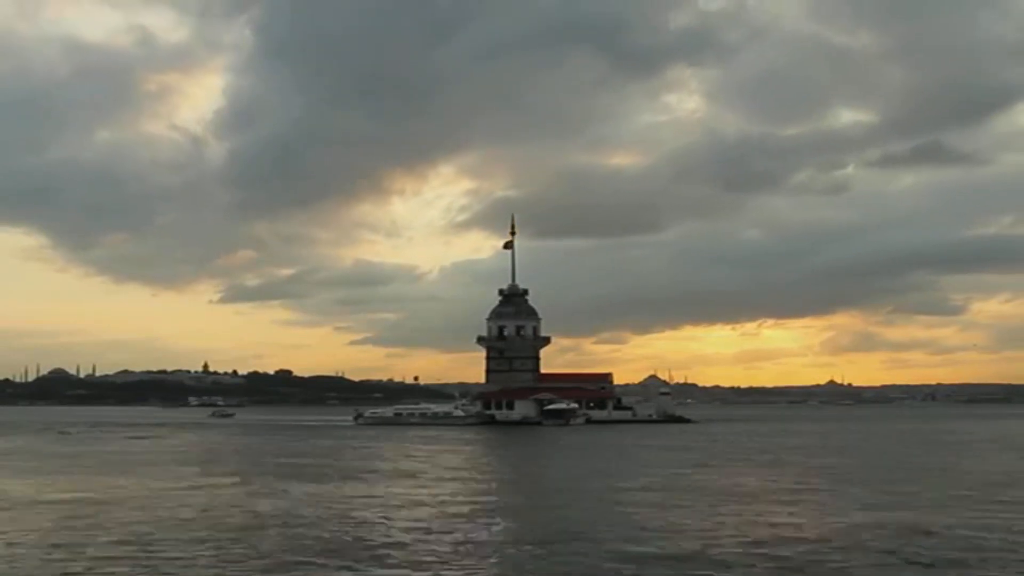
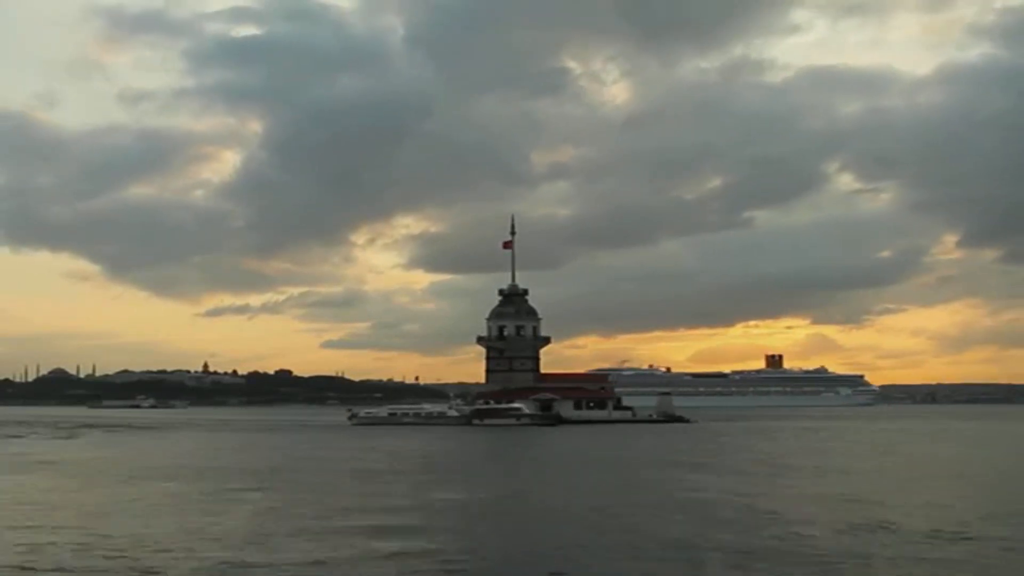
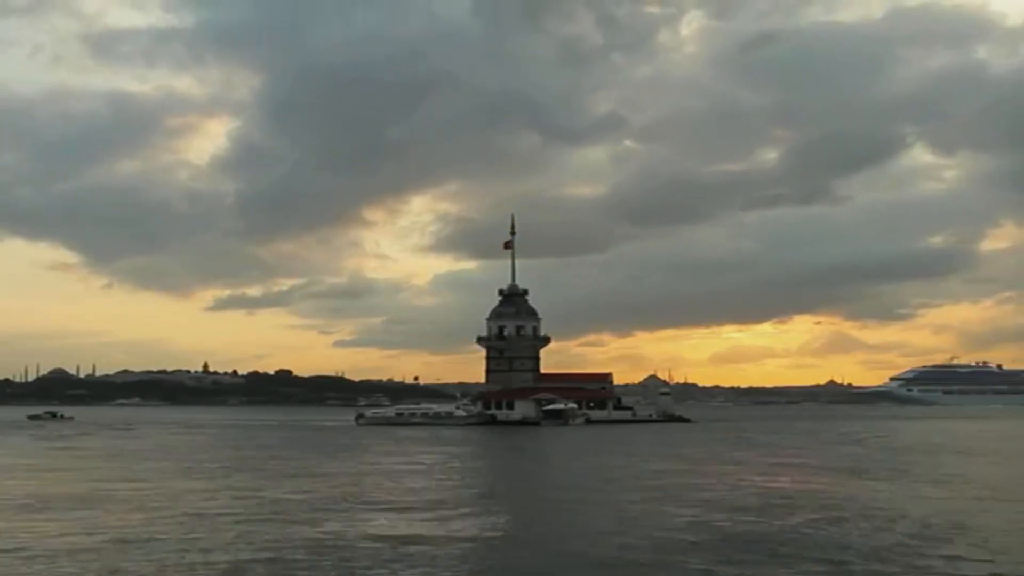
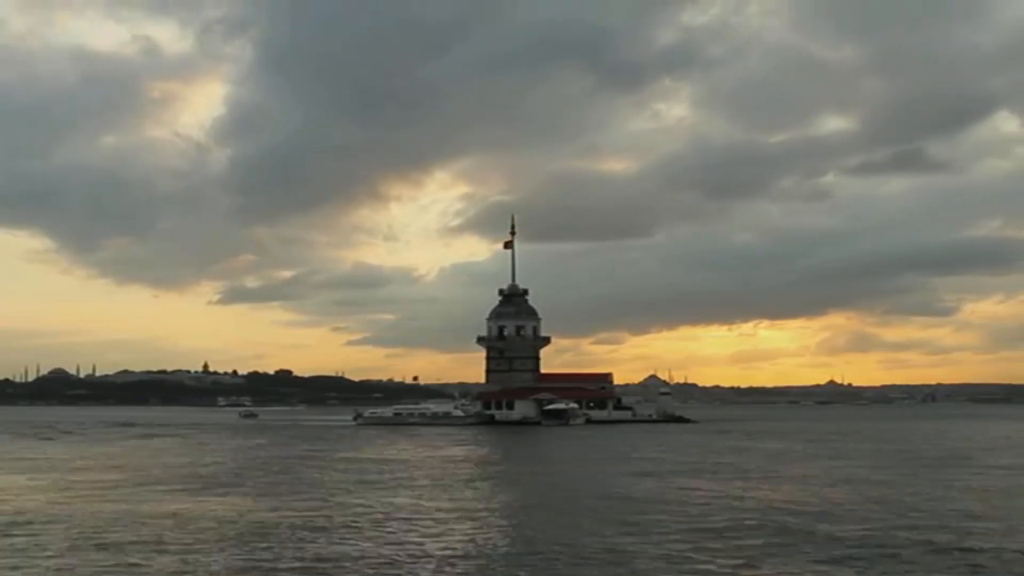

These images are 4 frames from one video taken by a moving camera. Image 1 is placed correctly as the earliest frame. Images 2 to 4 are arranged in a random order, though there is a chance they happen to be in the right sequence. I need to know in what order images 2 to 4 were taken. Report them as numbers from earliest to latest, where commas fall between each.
4, 3, 2
